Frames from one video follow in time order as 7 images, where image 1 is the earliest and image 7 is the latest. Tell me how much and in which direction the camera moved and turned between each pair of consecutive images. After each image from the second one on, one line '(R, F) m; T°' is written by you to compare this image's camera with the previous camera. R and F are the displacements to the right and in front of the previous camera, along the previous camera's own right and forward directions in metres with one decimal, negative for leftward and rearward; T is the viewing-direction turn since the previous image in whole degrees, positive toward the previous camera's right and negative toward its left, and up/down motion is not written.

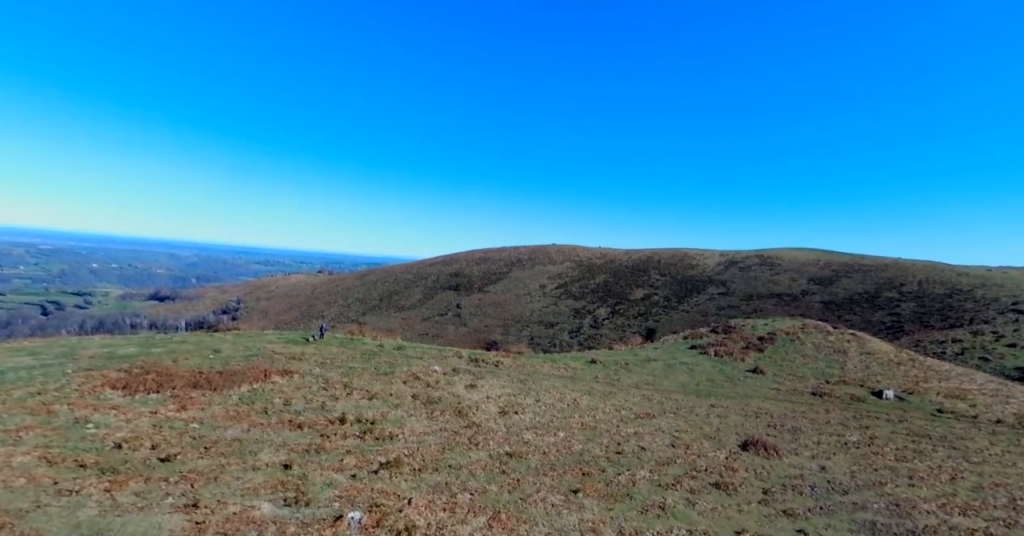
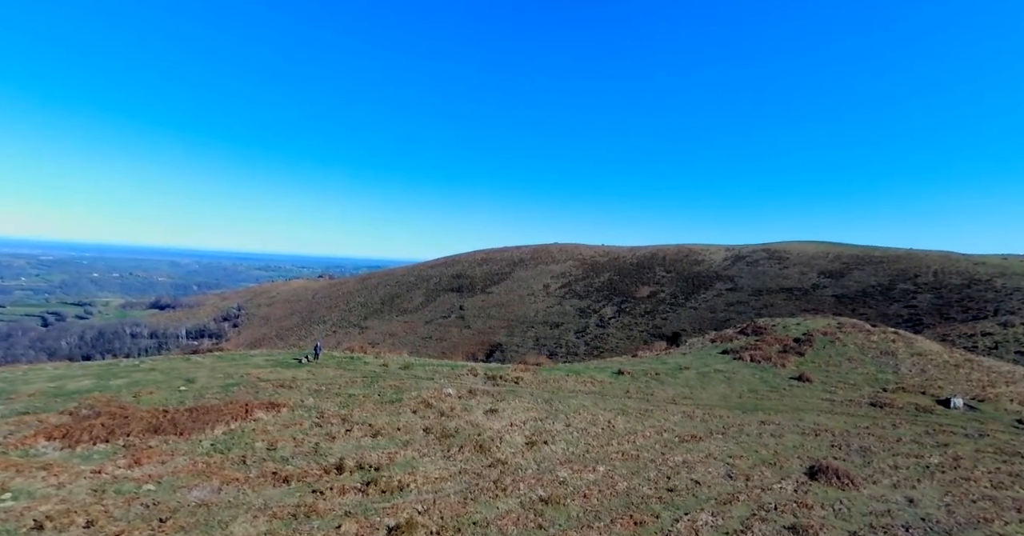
(-0.9, +3.5) m; 0°
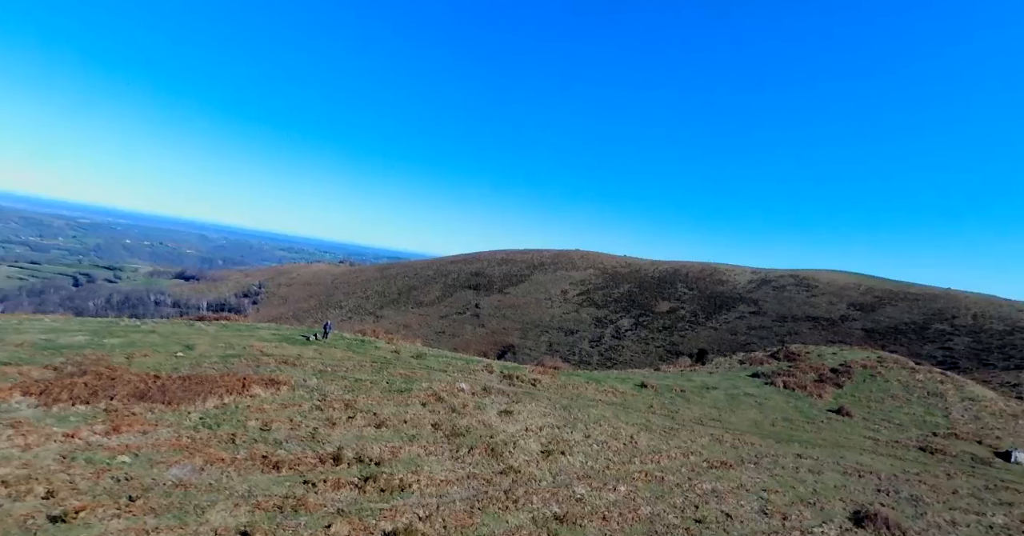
(-0.4, +1.7) m; -2°
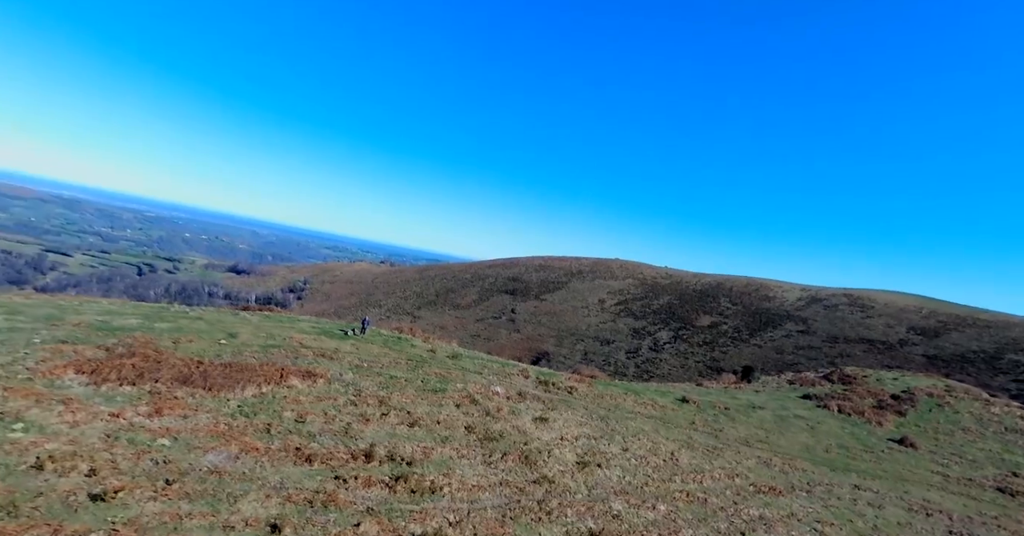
(-0.1, +0.4) m; -4°
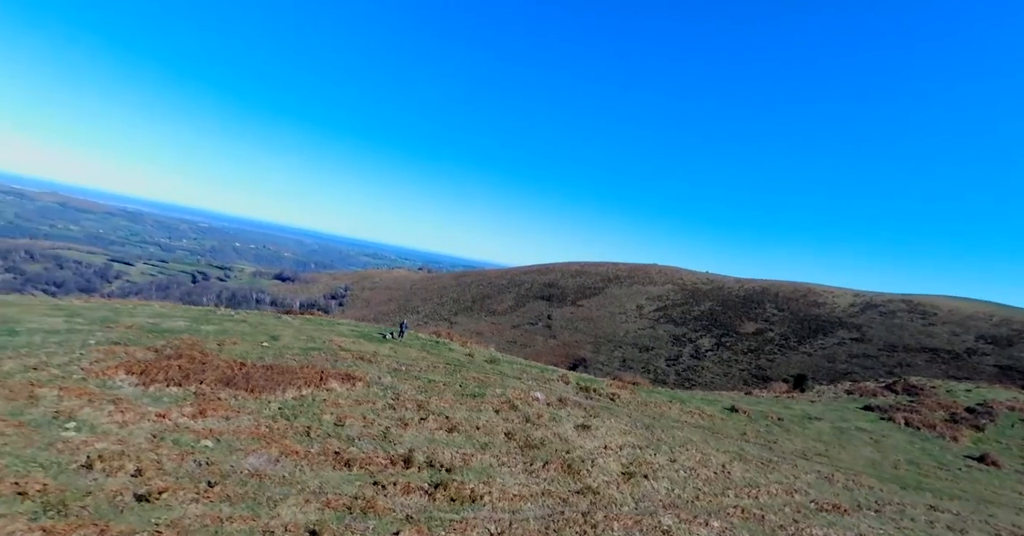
(-0.2, +0.5) m; -4°
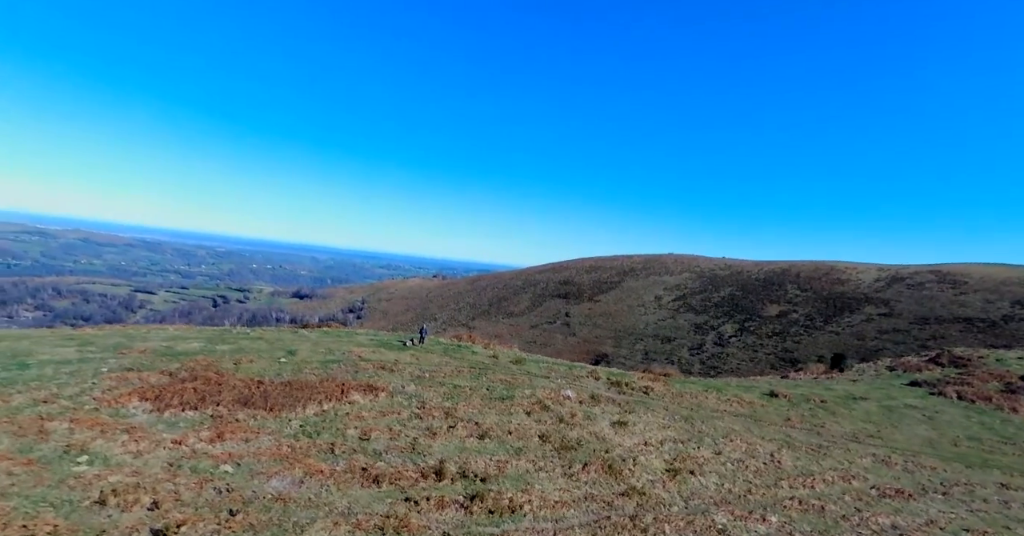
(-0.2, +0.8) m; -2°
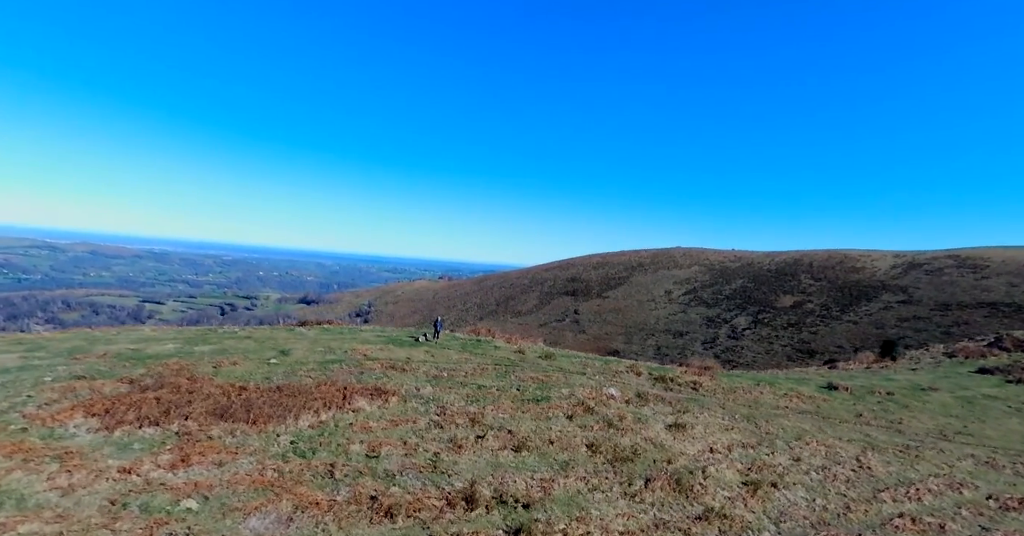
(-0.8, +2.8) m; -1°
